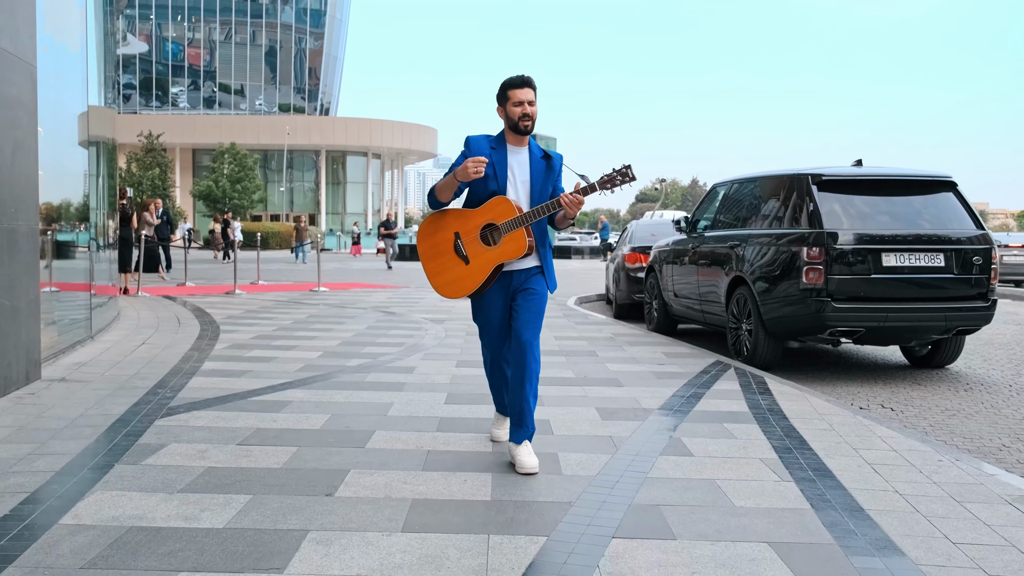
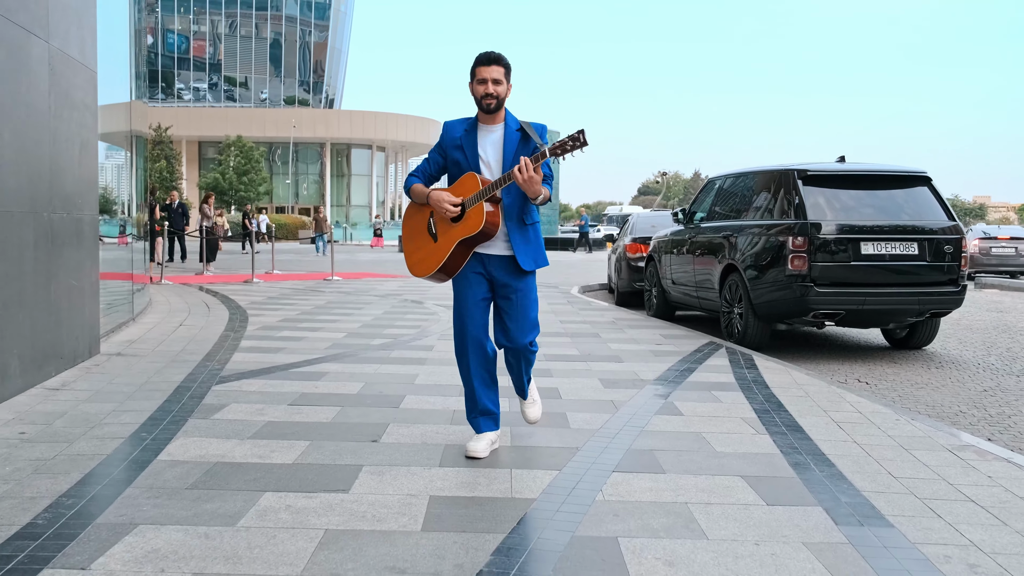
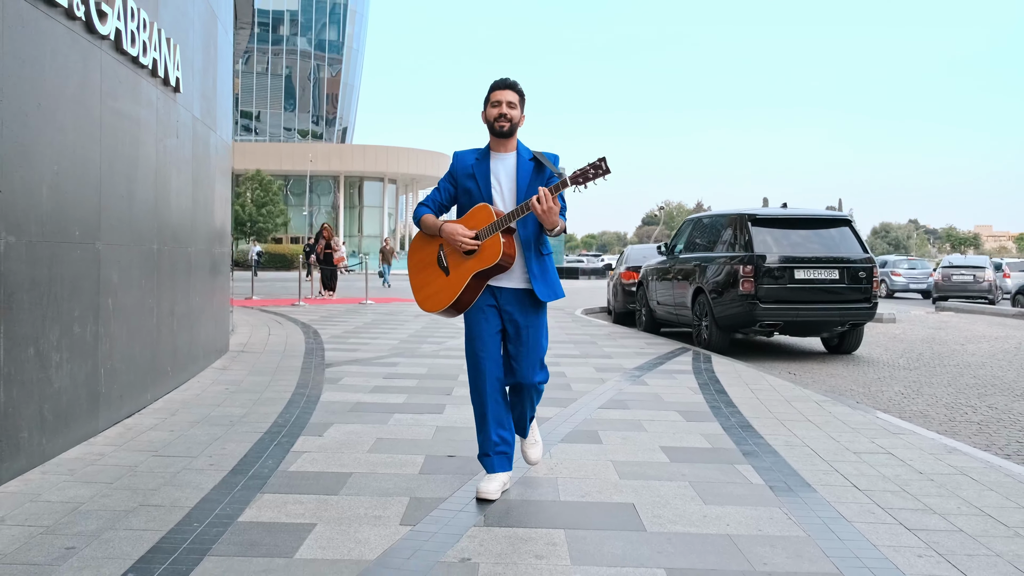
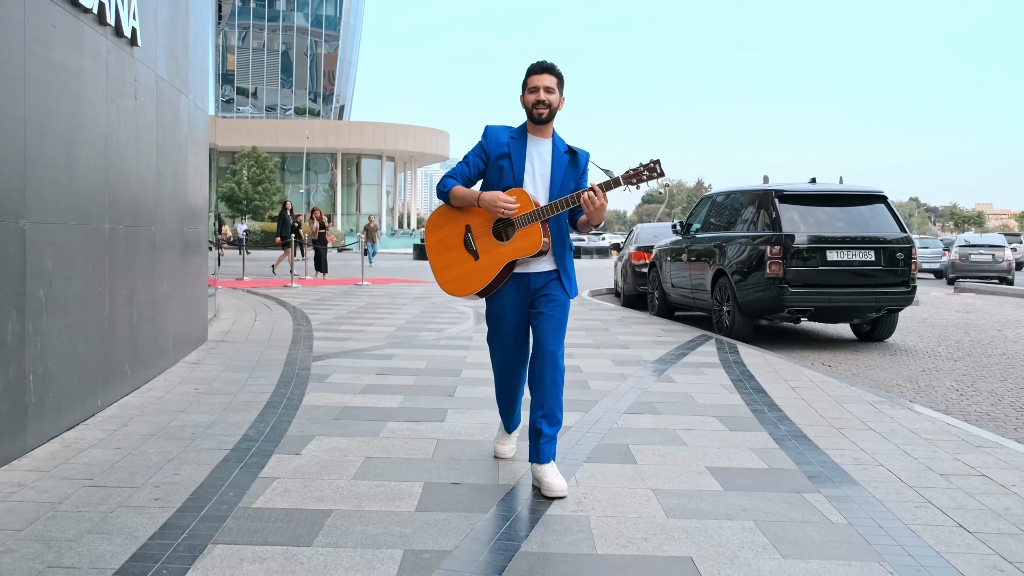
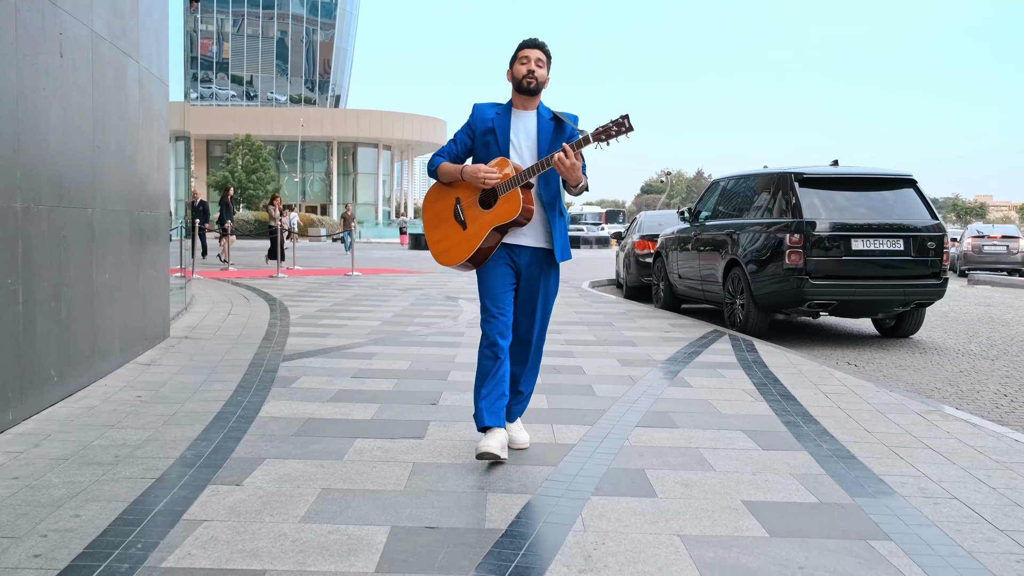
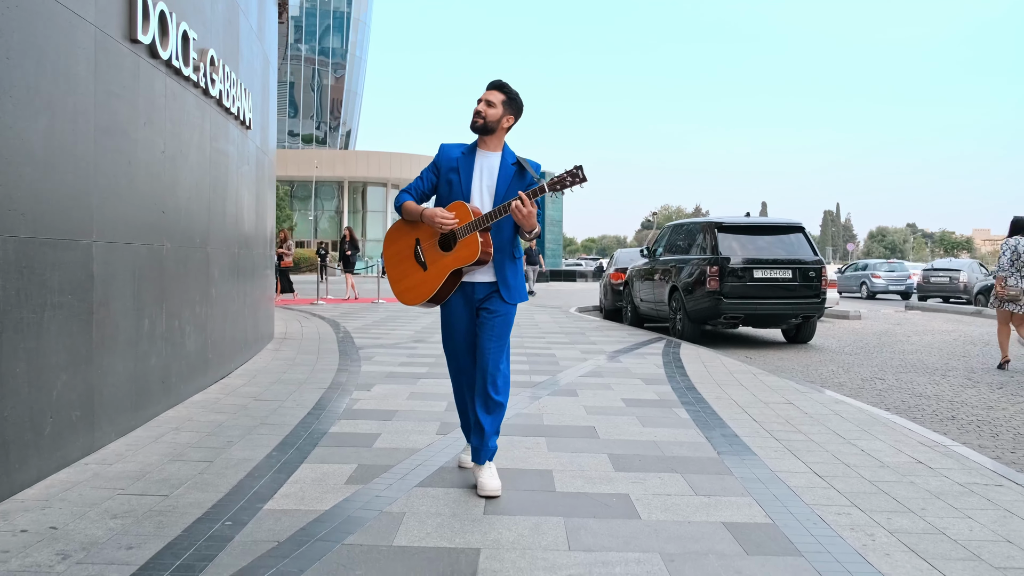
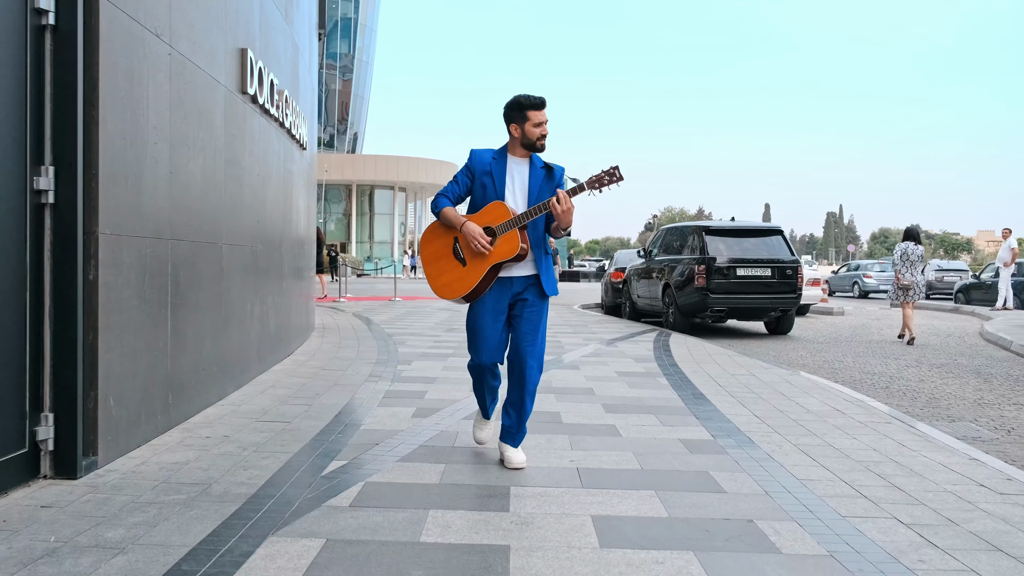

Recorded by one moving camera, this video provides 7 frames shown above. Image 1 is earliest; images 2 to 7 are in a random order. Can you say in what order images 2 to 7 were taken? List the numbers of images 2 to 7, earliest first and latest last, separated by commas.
2, 5, 4, 3, 6, 7
